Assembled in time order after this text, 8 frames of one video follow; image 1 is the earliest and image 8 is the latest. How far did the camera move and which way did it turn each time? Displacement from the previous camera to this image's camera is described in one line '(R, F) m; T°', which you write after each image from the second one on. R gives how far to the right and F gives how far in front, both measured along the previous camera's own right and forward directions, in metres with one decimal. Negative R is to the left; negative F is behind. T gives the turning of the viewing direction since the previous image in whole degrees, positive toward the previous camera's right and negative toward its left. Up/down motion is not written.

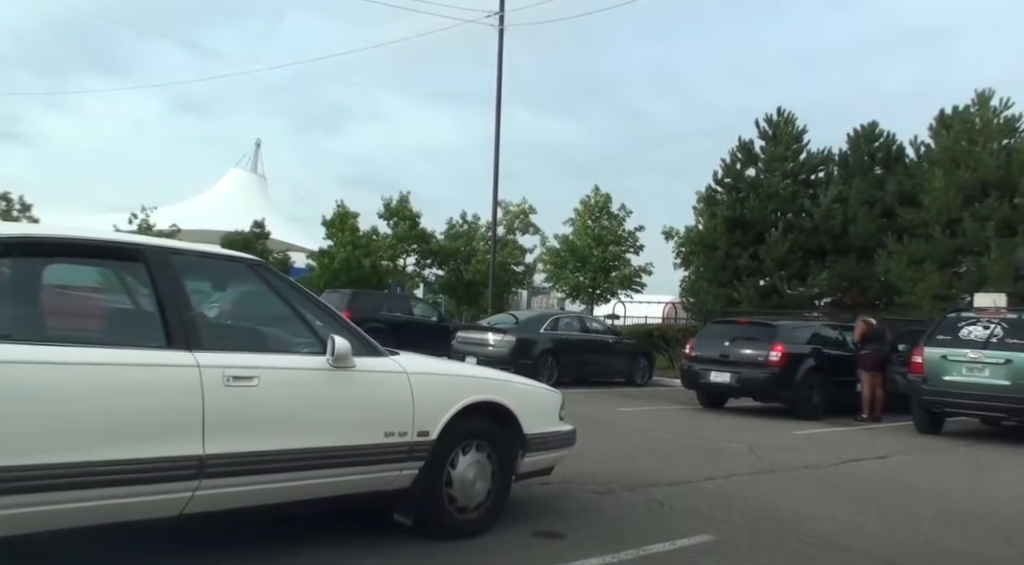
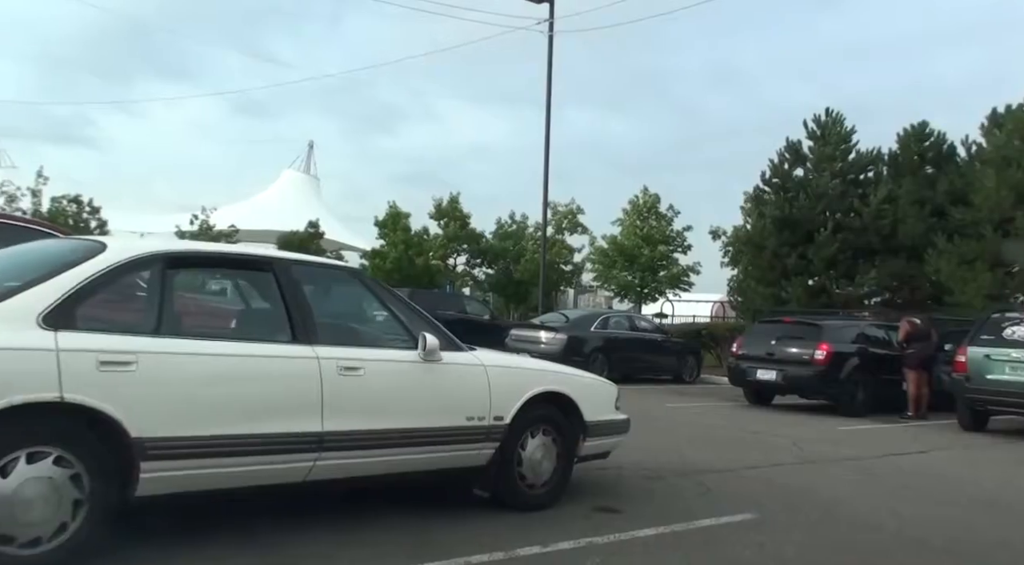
(-0.1, -0.7) m; -3°
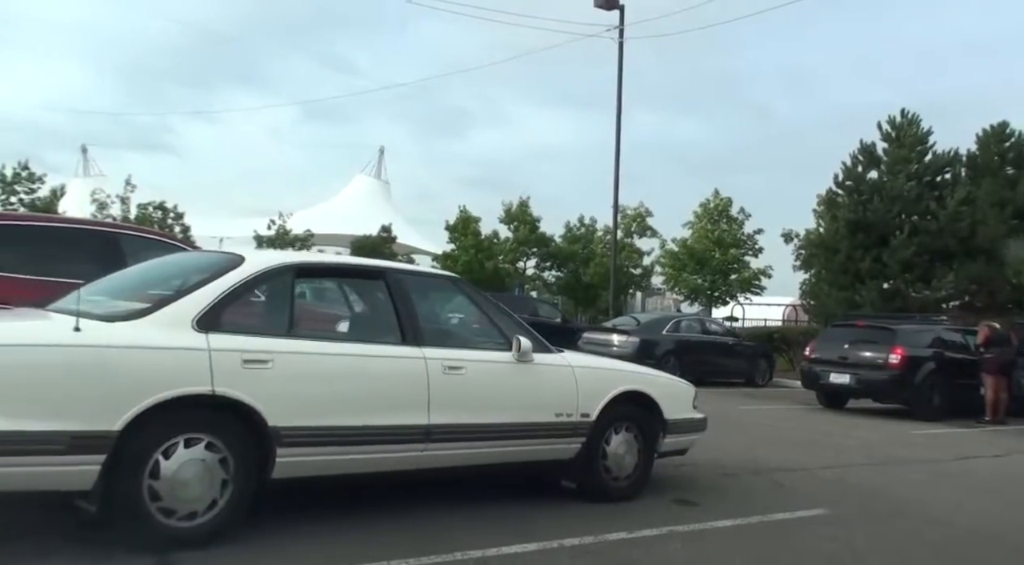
(-0.1, -0.5) m; -4°
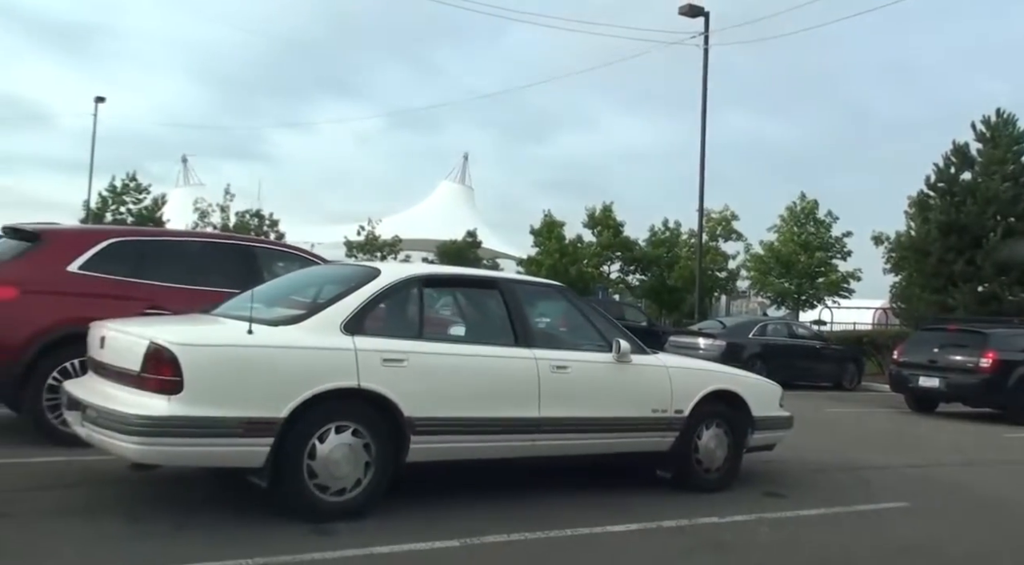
(-0.1, -0.6) m; -5°
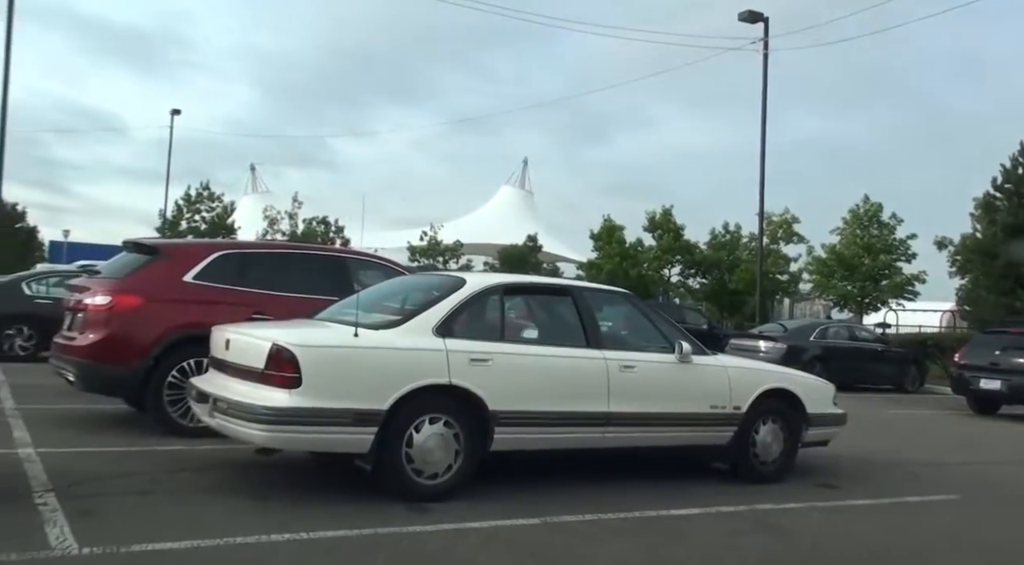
(-0.1, -0.7) m; -4°
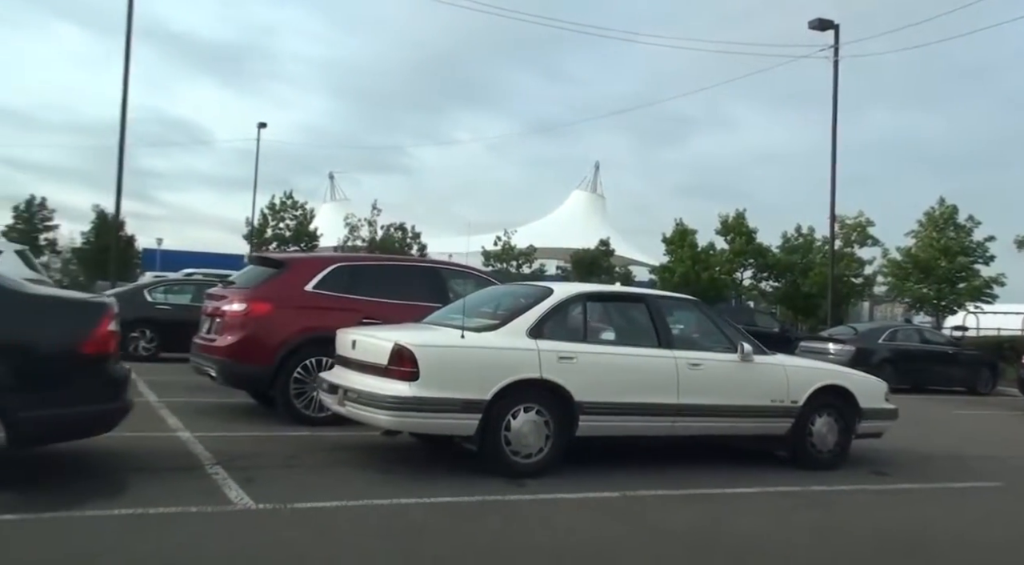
(-0.1, -1.0) m; -5°
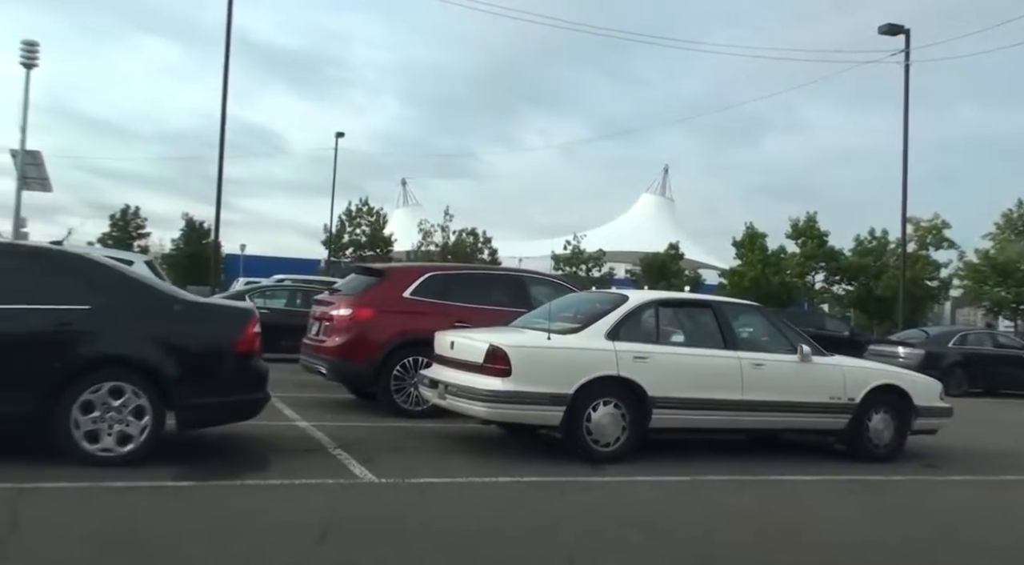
(-0.1, -0.9) m; -4°
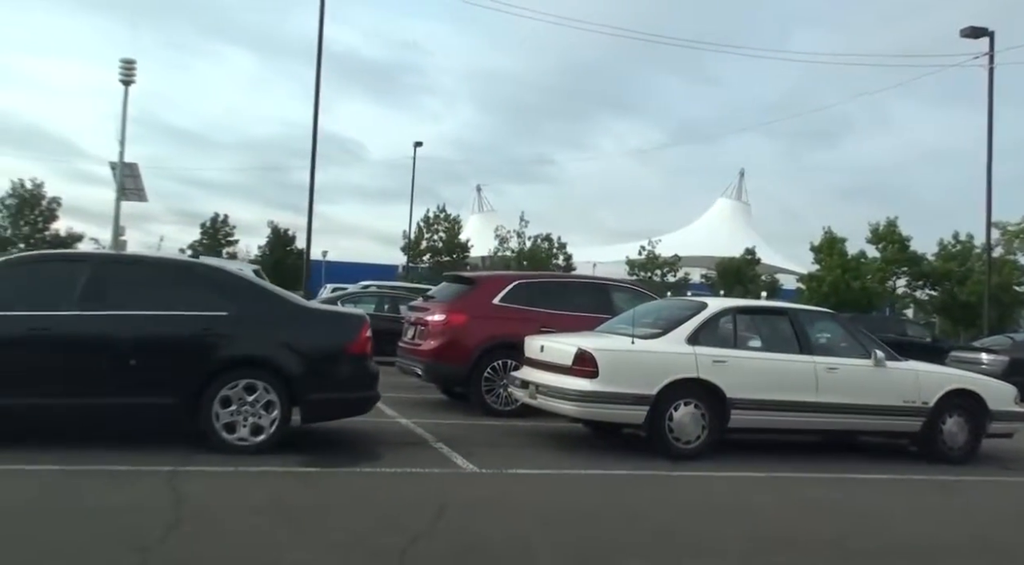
(-0.1, -0.6) m; -5°
